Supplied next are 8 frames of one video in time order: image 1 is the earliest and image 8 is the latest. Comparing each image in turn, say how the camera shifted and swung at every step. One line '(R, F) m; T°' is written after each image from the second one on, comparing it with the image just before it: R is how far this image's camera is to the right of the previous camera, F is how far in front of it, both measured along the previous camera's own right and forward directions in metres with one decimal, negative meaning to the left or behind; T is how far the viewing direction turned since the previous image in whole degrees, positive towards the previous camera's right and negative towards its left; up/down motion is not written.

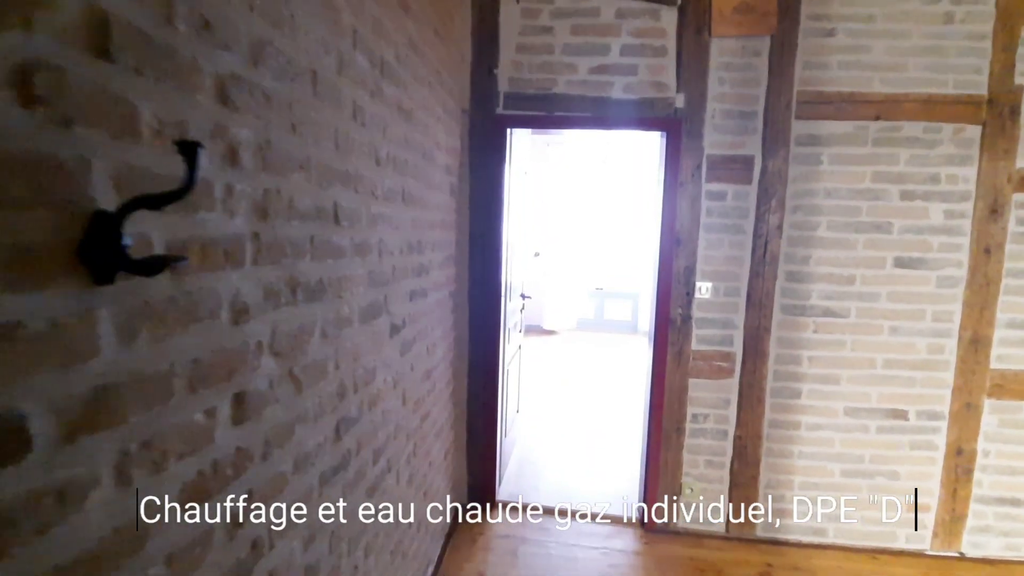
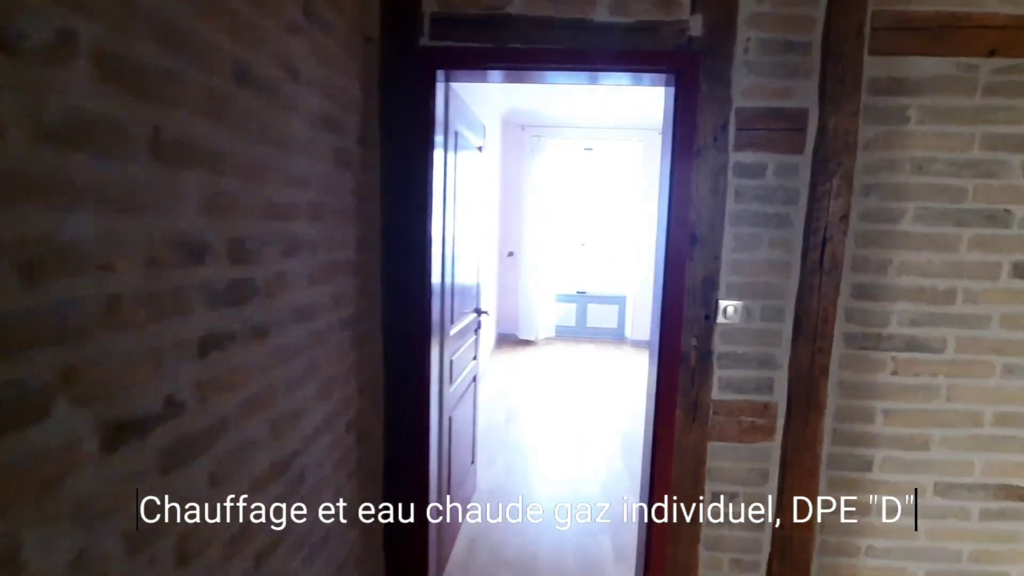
(+0.2, +0.9) m; +2°
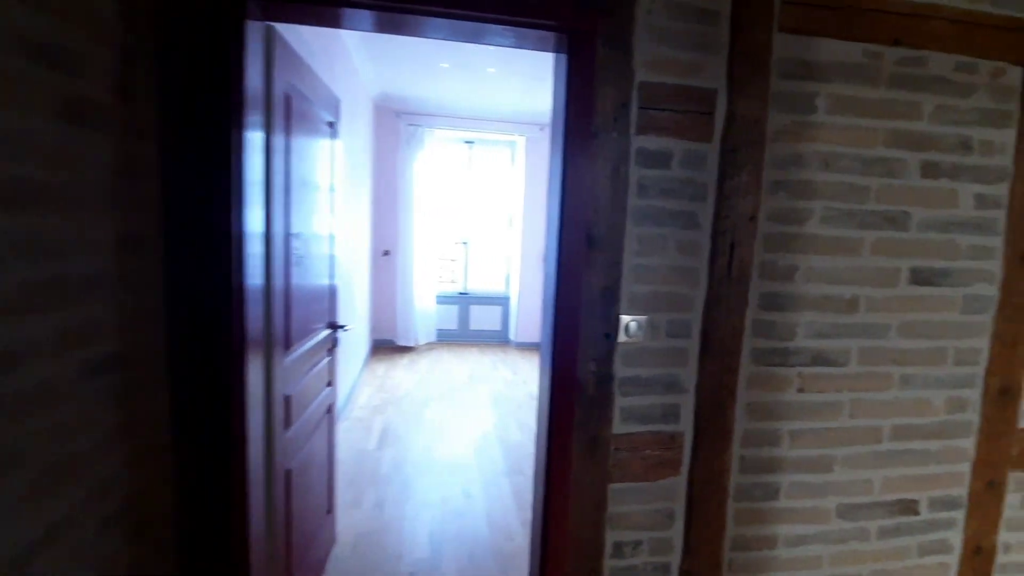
(+0.1, +0.4) m; +13°
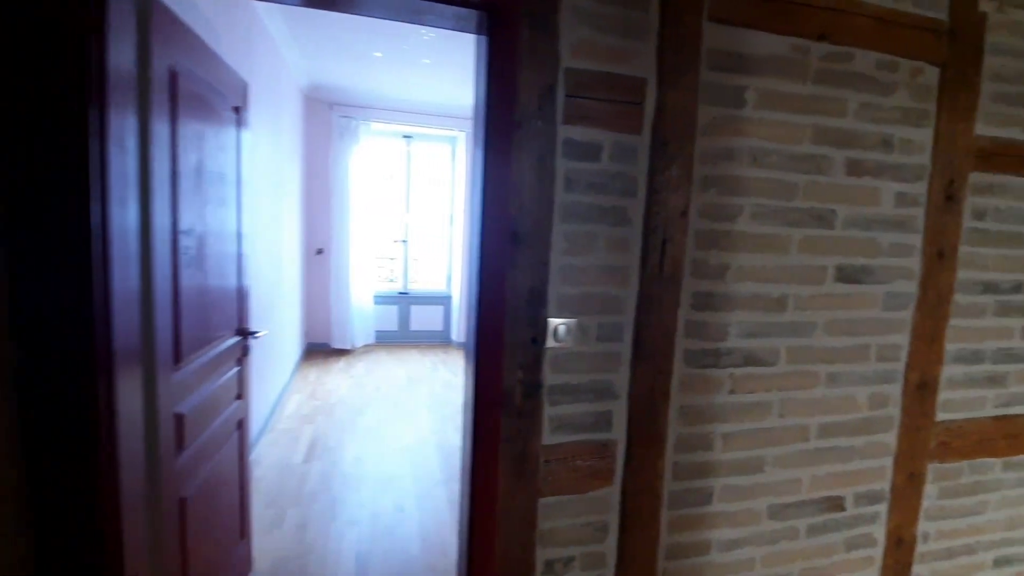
(+0.1, +0.1) m; +6°
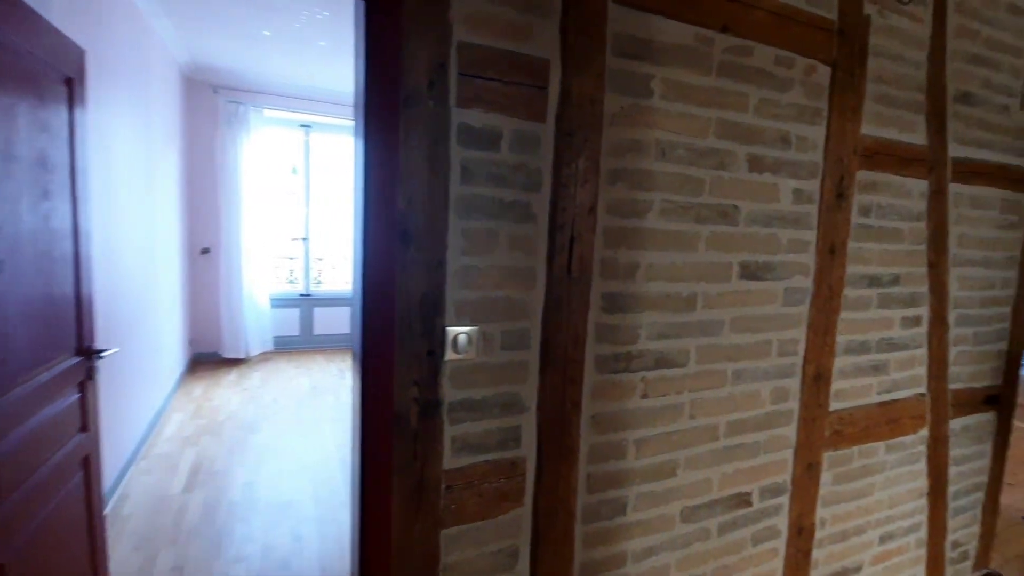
(+0.1, +0.2) m; +9°
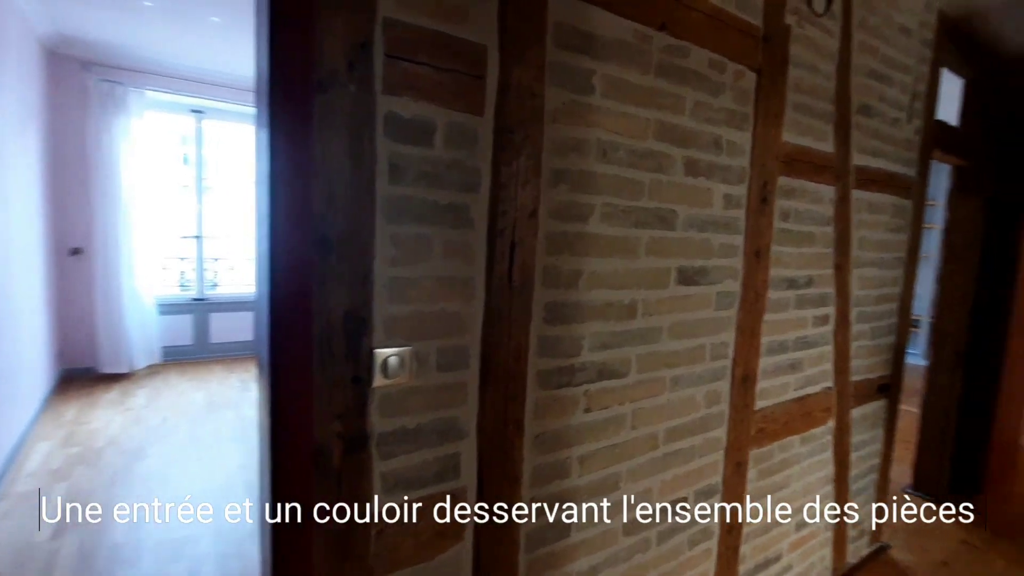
(0.0, +0.1) m; +9°
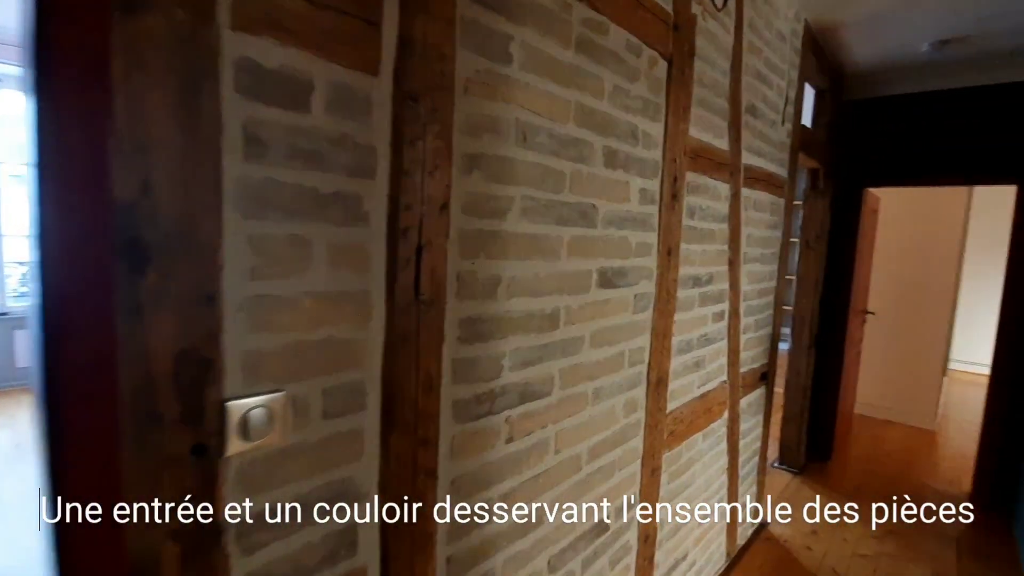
(-0.1, +0.3) m; +13°
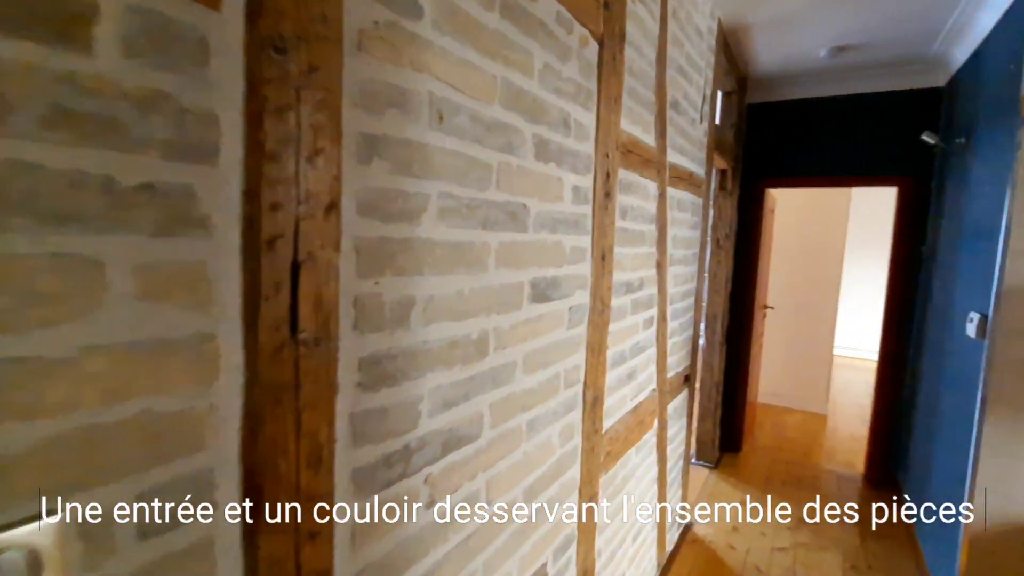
(0.0, +0.3) m; +10°
